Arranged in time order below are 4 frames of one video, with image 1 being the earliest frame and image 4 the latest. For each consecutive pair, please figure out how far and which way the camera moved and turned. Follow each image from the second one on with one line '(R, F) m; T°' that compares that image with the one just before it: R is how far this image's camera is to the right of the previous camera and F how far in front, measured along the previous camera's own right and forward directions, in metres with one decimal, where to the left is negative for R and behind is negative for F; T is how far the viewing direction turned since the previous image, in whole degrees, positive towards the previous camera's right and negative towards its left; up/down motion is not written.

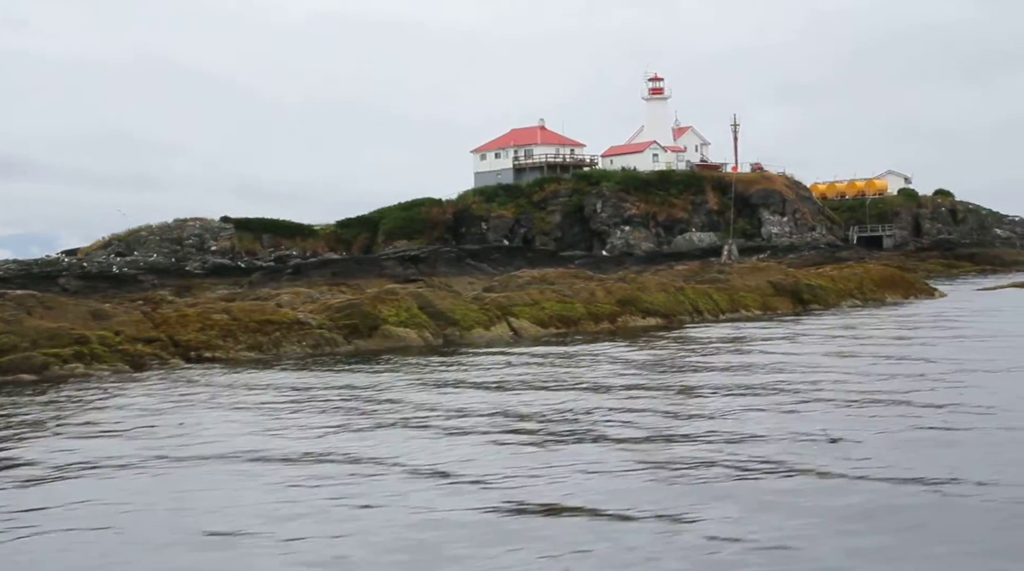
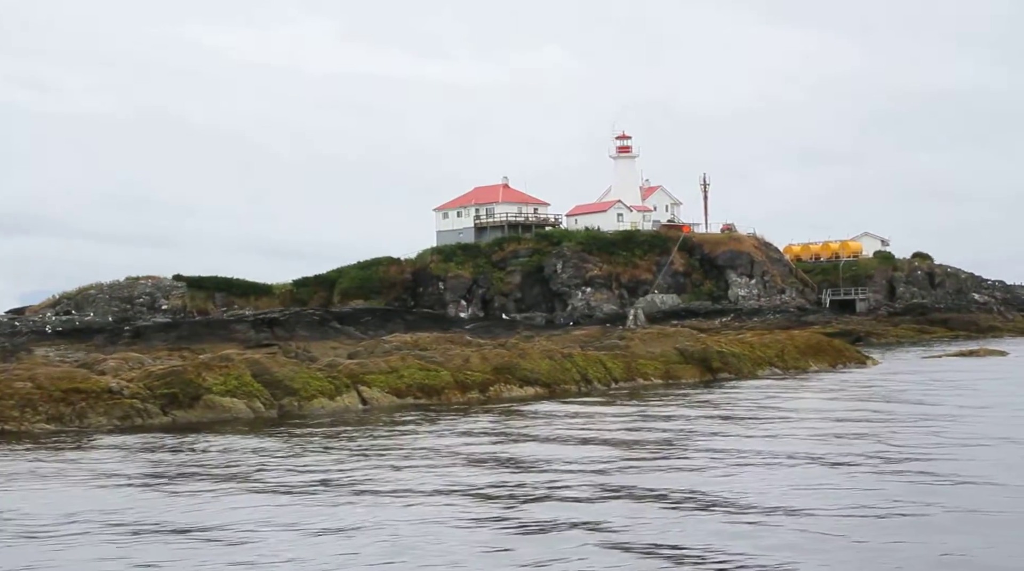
(+4.5, +2.7) m; -1°
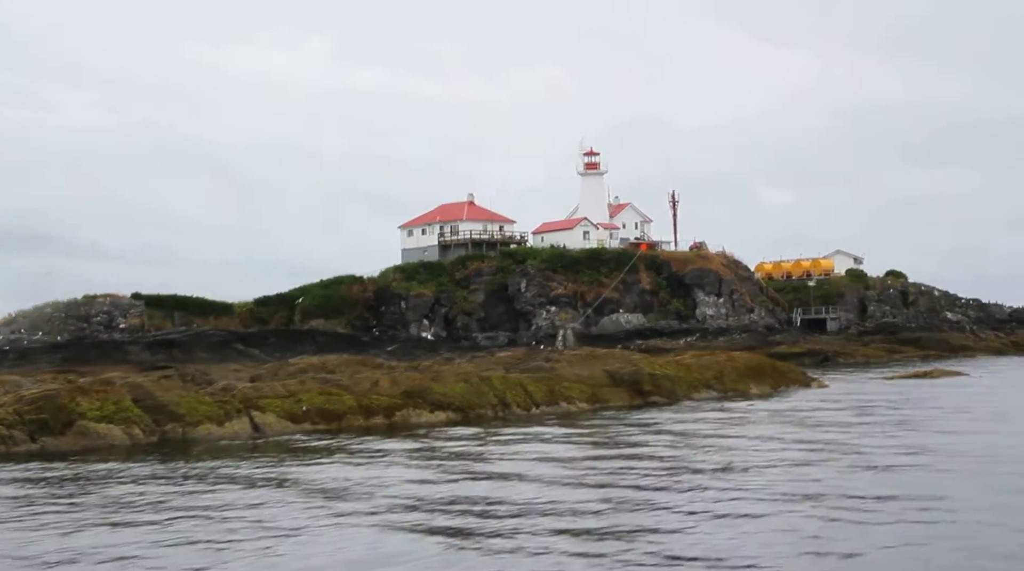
(+2.5, +1.5) m; 0°
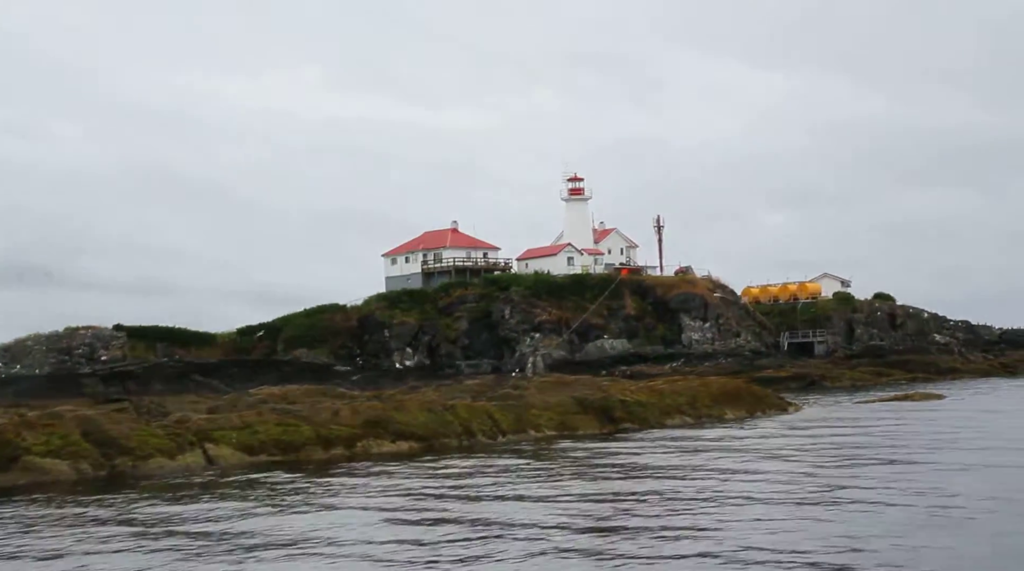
(+1.0, +0.6) m; 0°
